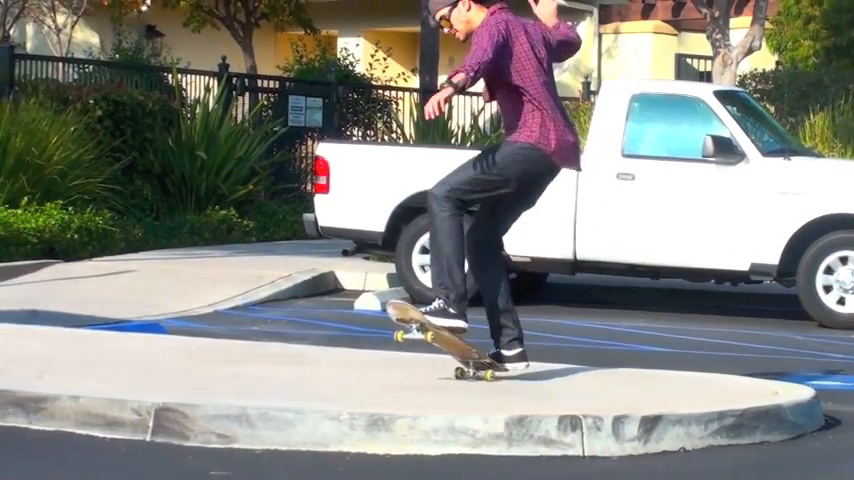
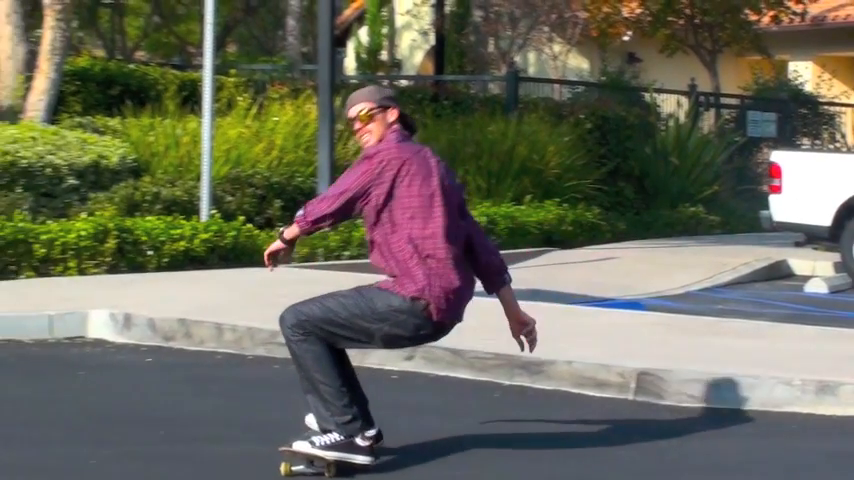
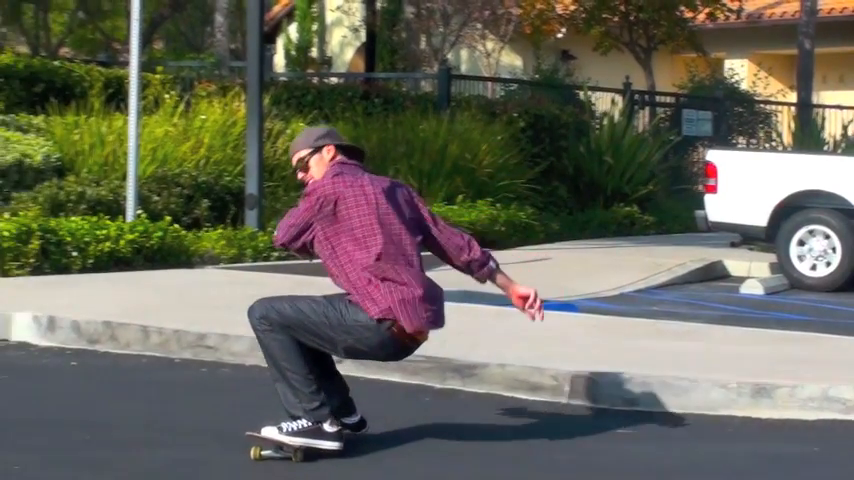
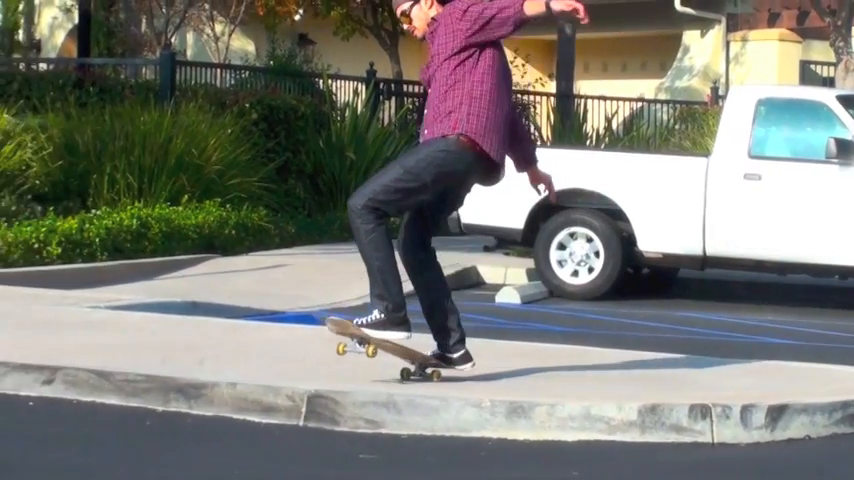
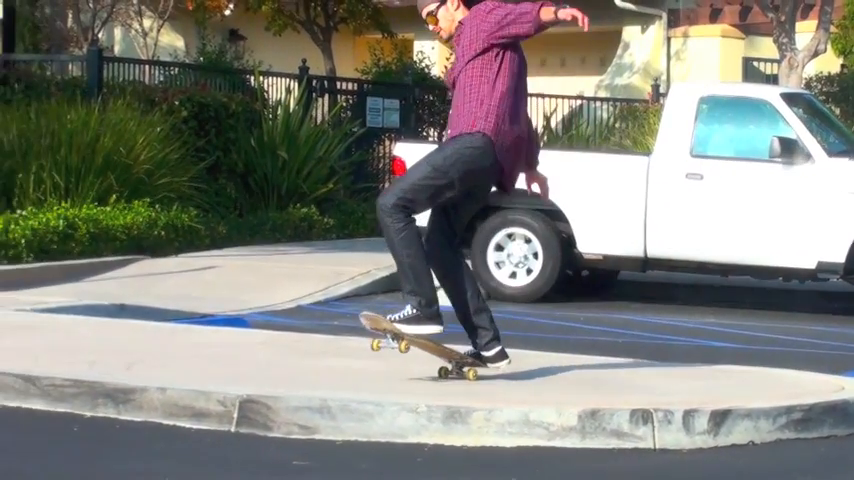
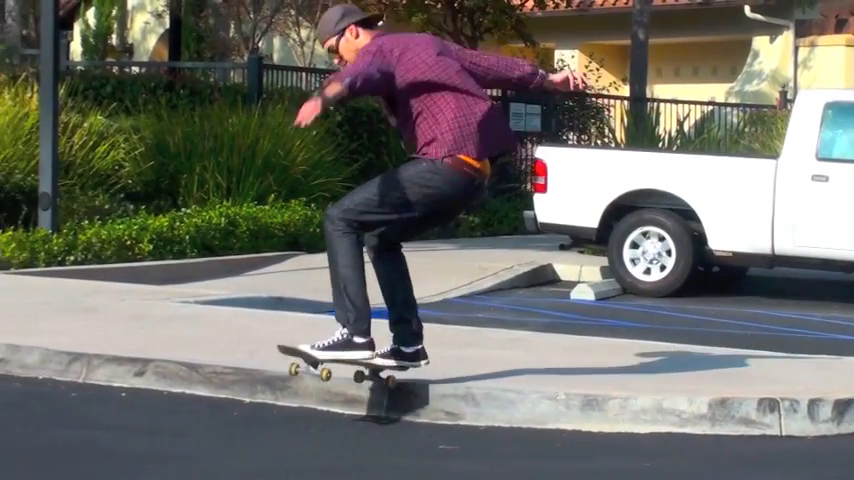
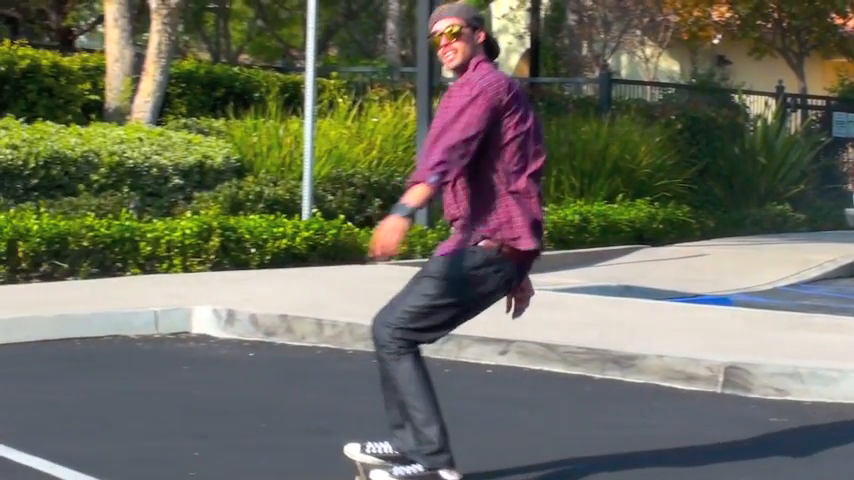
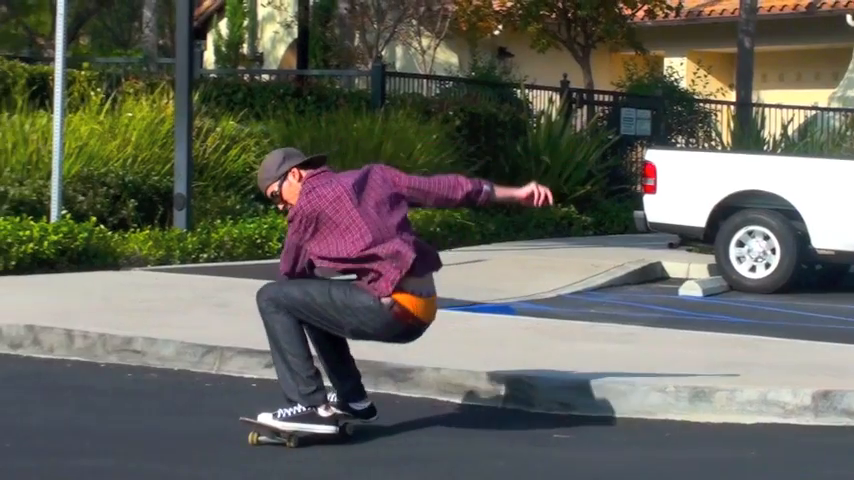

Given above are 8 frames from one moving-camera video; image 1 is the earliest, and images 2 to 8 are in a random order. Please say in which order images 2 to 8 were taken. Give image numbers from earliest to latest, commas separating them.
5, 4, 6, 8, 3, 2, 7
